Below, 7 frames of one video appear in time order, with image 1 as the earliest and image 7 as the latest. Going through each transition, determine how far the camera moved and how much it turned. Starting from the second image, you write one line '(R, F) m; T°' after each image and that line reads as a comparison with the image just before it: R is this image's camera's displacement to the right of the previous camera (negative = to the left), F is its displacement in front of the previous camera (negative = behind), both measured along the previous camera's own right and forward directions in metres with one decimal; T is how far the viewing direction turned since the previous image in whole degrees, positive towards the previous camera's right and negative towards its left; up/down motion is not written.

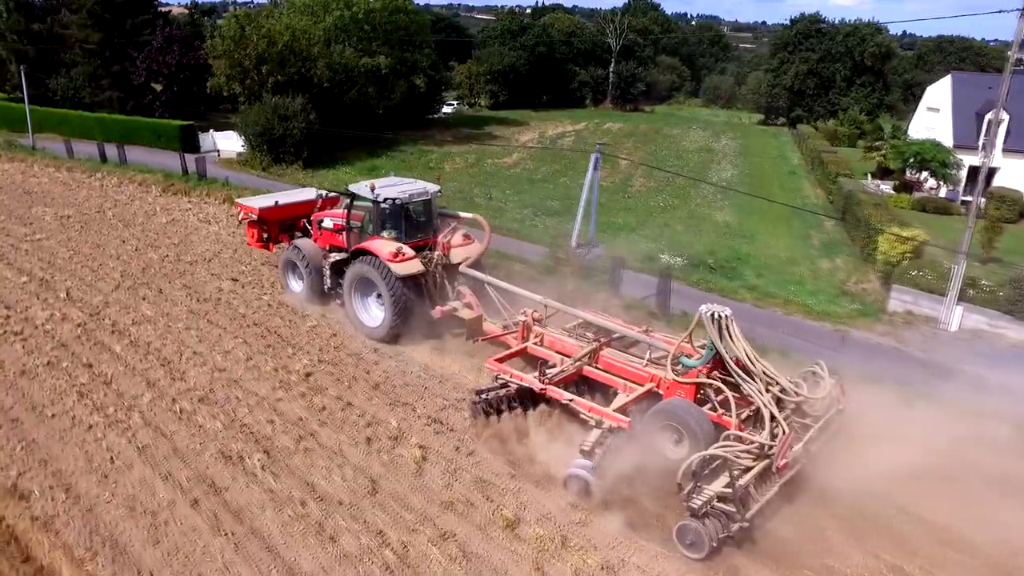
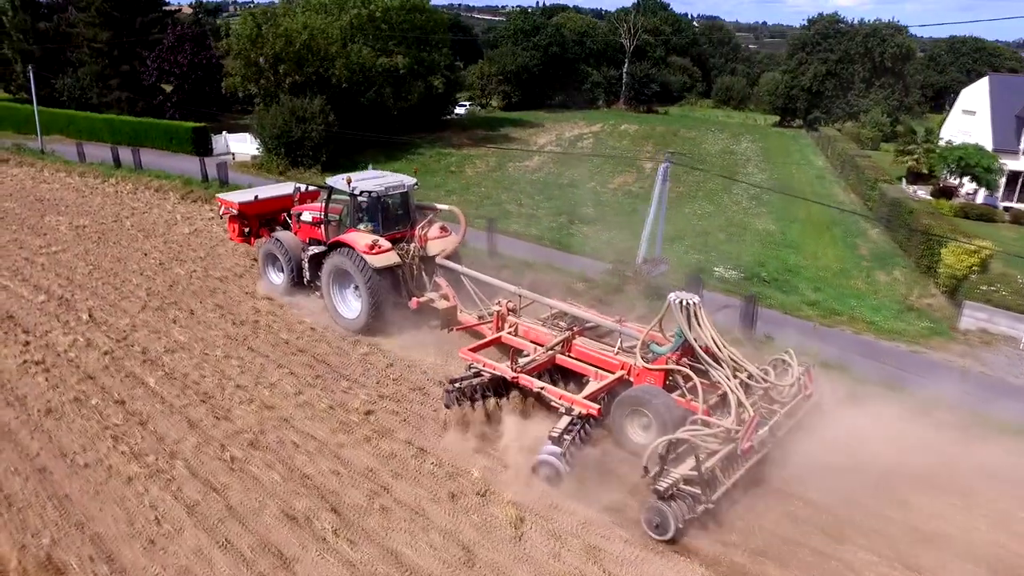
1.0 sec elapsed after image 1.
(-0.8, +0.9) m; 0°
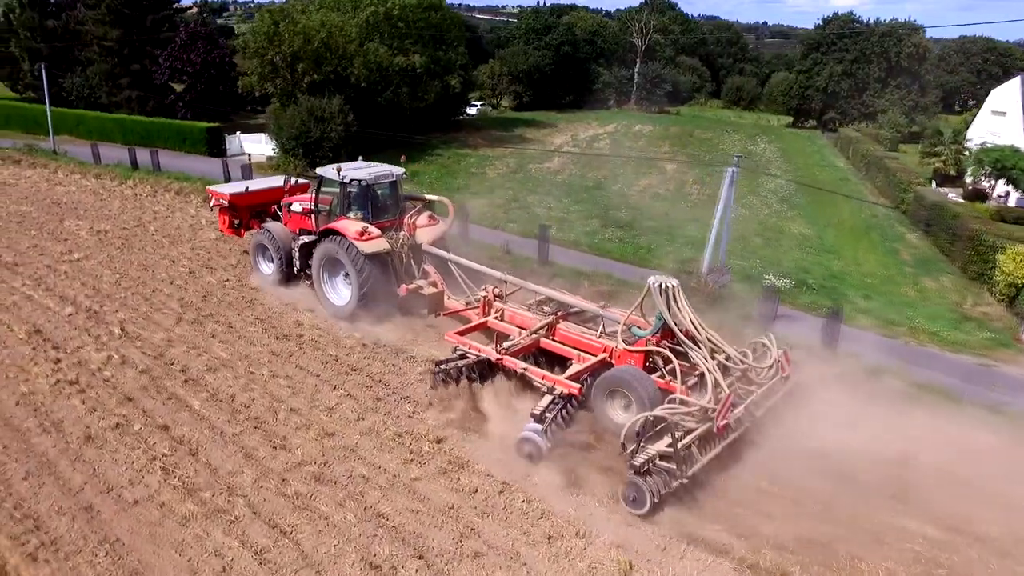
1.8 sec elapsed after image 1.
(-0.7, +0.6) m; 0°
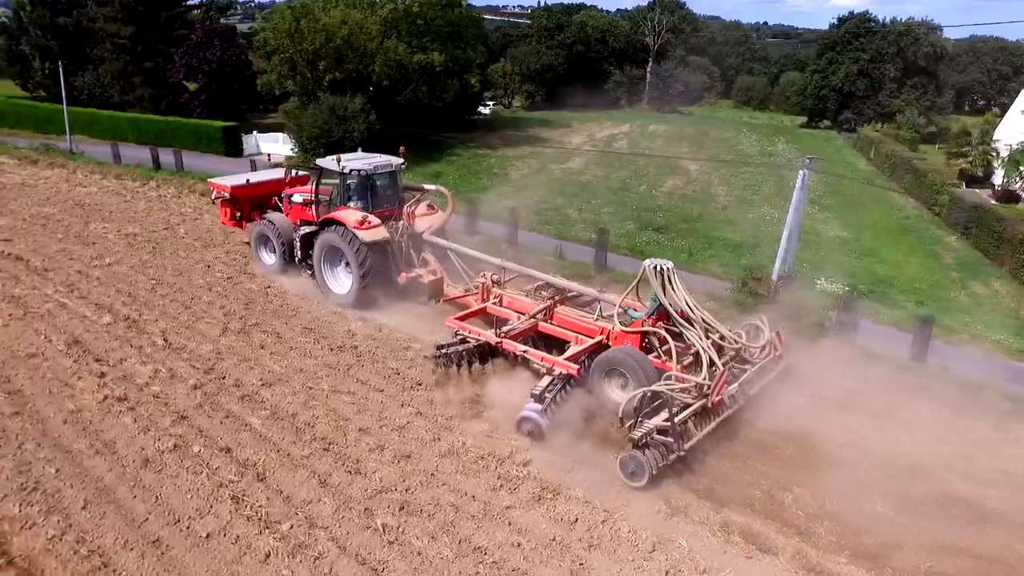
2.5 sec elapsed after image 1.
(-0.7, +0.5) m; 0°
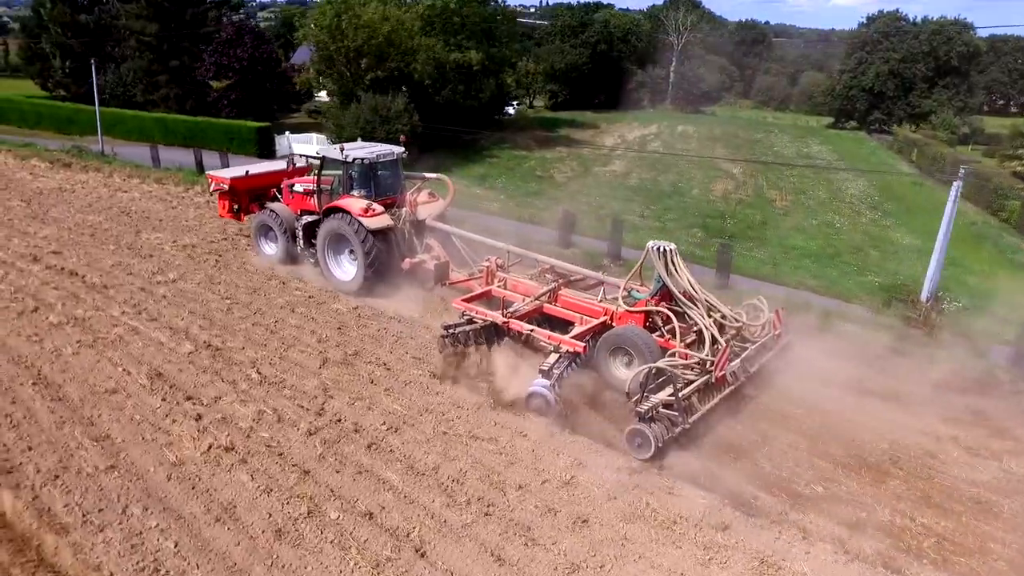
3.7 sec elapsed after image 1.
(-1.3, +1.0) m; 0°
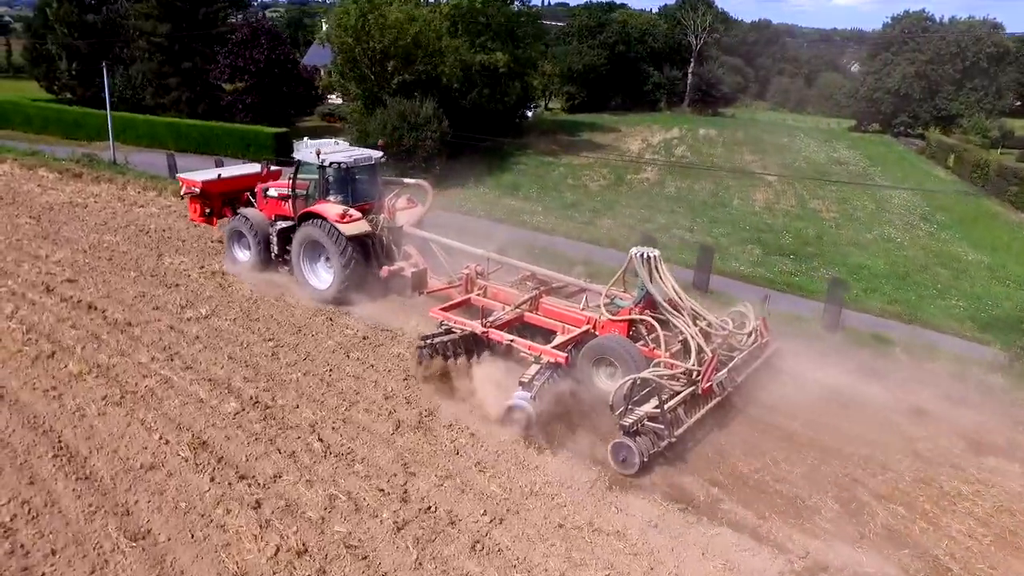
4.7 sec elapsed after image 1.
(-0.8, +1.2) m; 0°
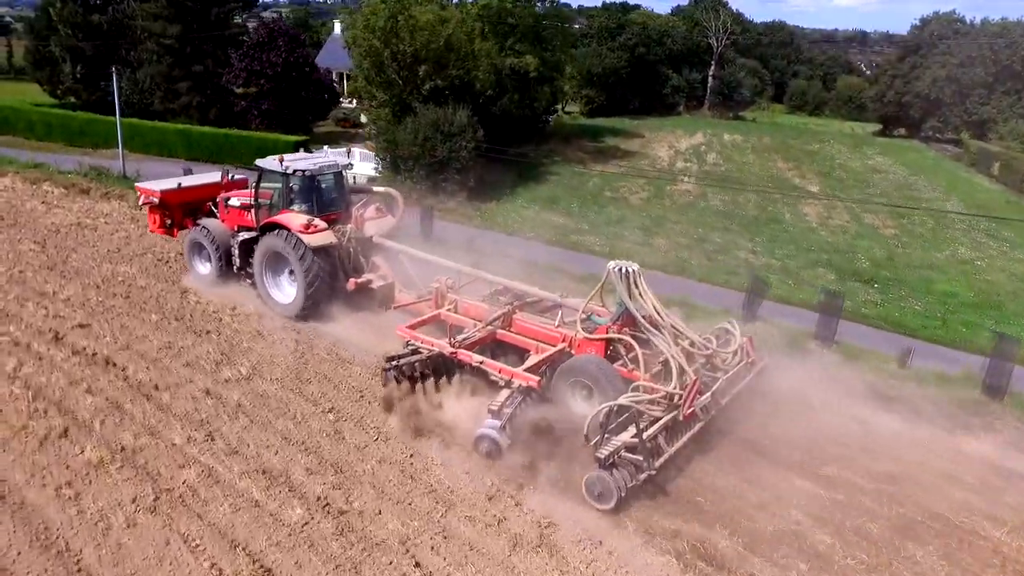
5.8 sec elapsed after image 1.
(-0.9, +1.4) m; 0°
